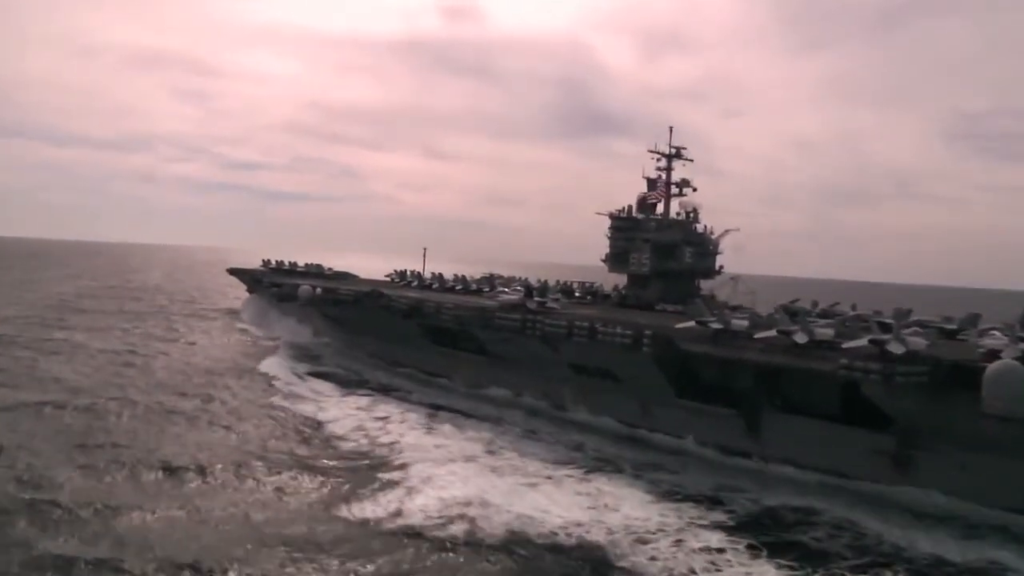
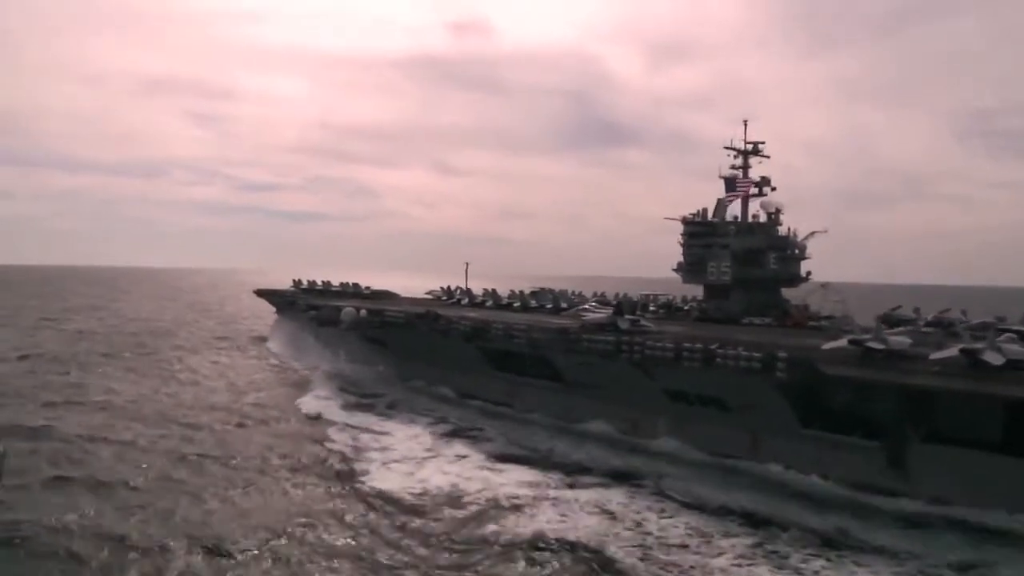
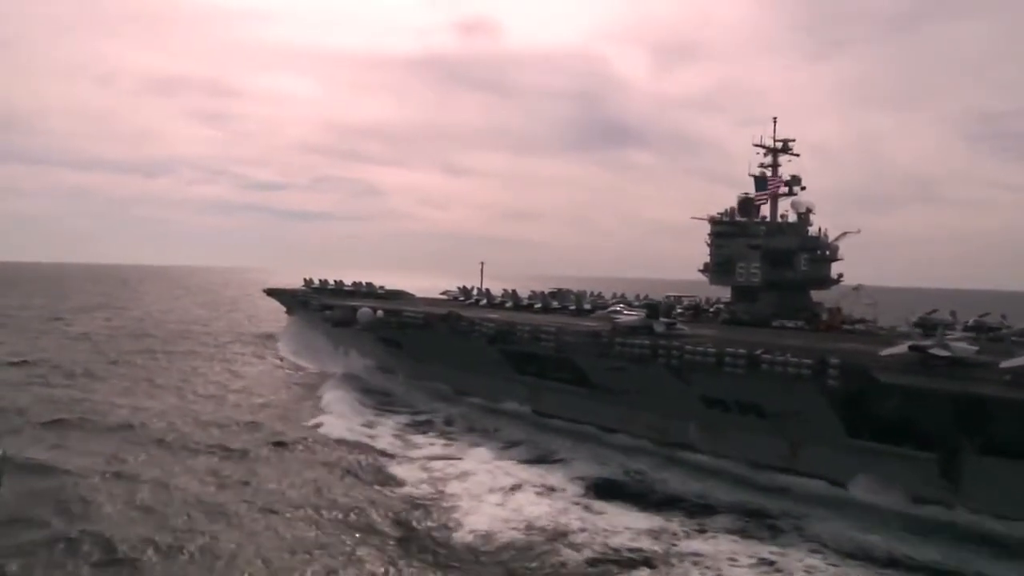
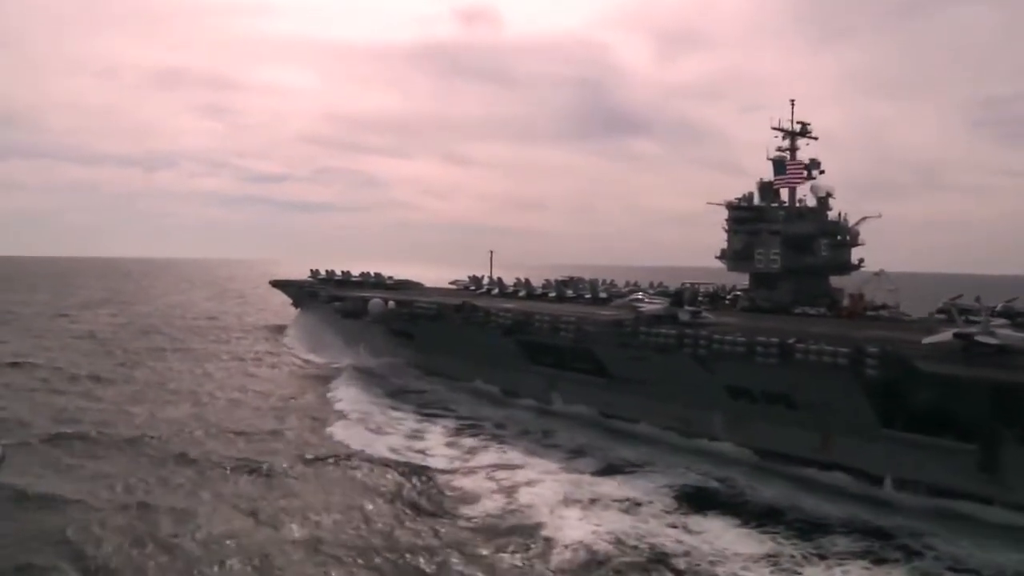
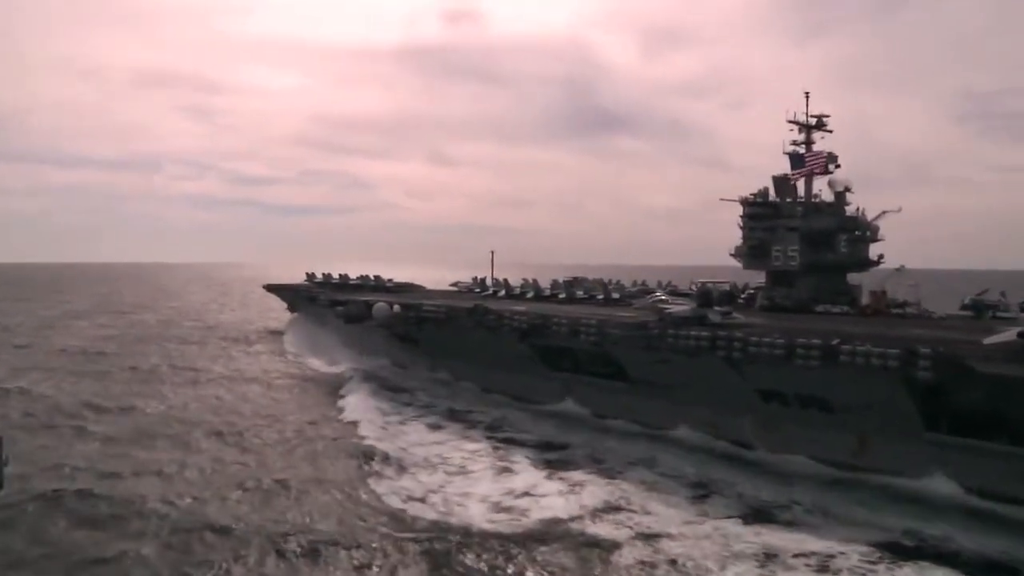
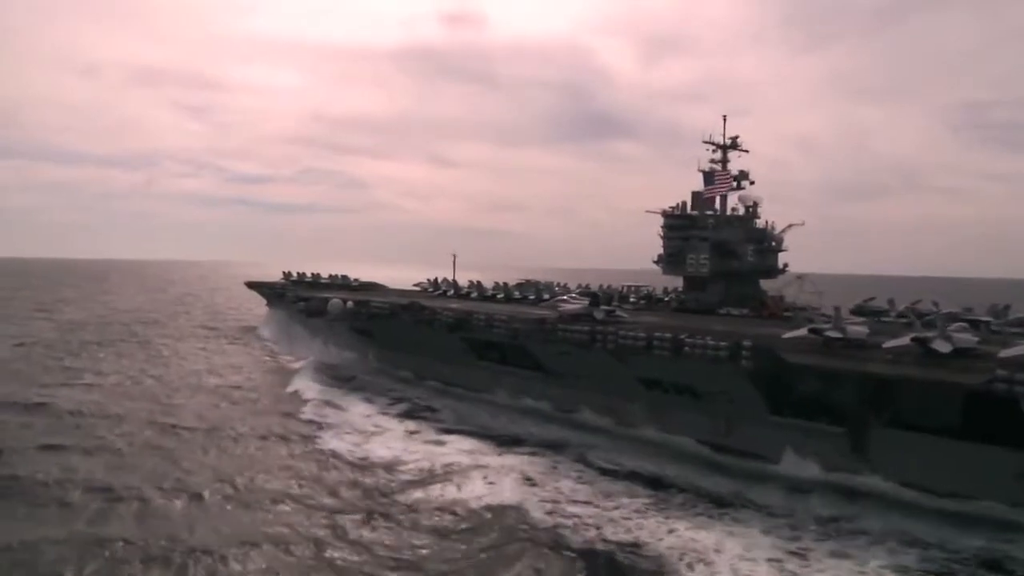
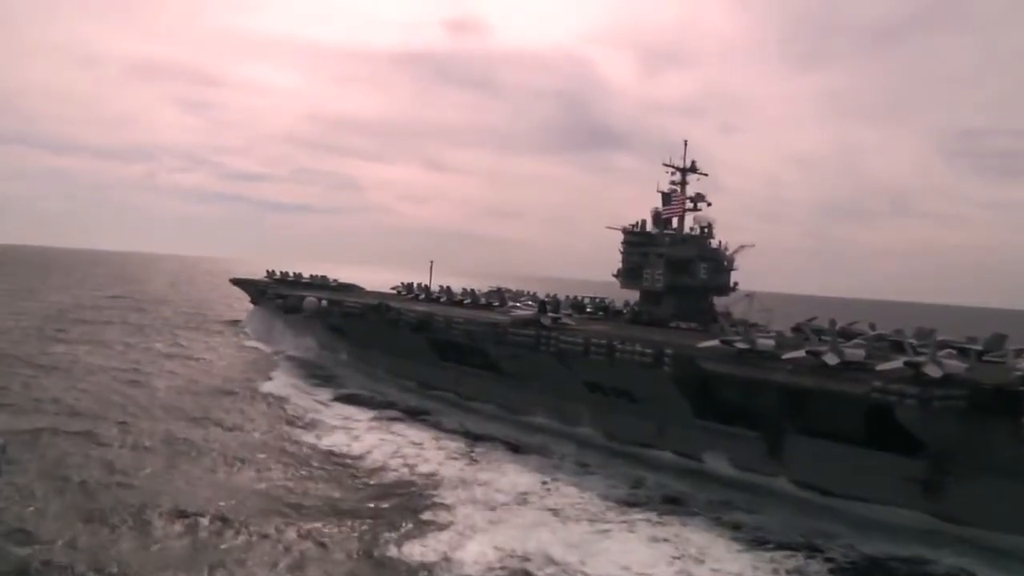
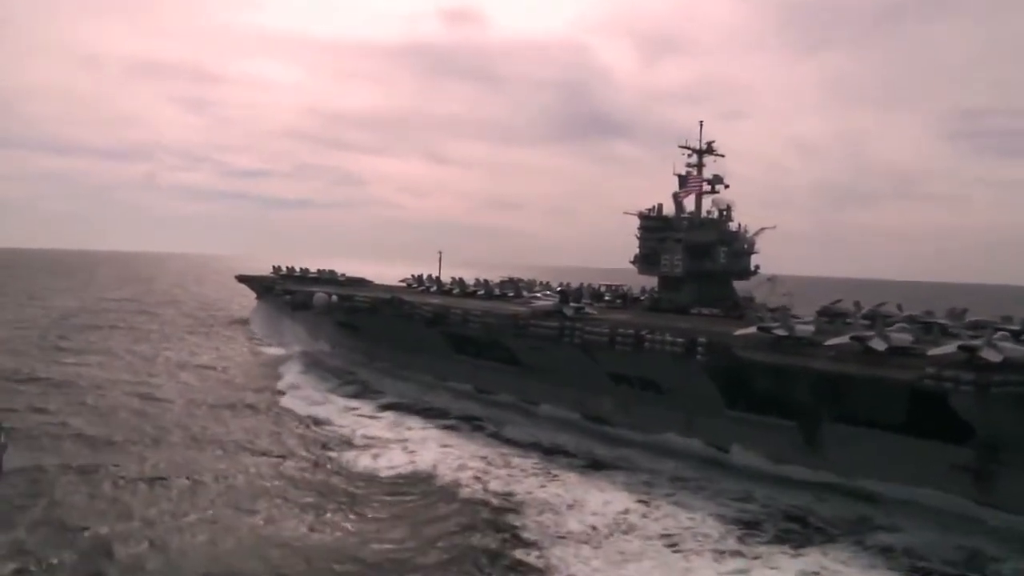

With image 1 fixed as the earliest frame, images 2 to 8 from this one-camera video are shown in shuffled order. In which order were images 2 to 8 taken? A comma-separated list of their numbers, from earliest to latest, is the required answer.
7, 8, 6, 2, 3, 4, 5
